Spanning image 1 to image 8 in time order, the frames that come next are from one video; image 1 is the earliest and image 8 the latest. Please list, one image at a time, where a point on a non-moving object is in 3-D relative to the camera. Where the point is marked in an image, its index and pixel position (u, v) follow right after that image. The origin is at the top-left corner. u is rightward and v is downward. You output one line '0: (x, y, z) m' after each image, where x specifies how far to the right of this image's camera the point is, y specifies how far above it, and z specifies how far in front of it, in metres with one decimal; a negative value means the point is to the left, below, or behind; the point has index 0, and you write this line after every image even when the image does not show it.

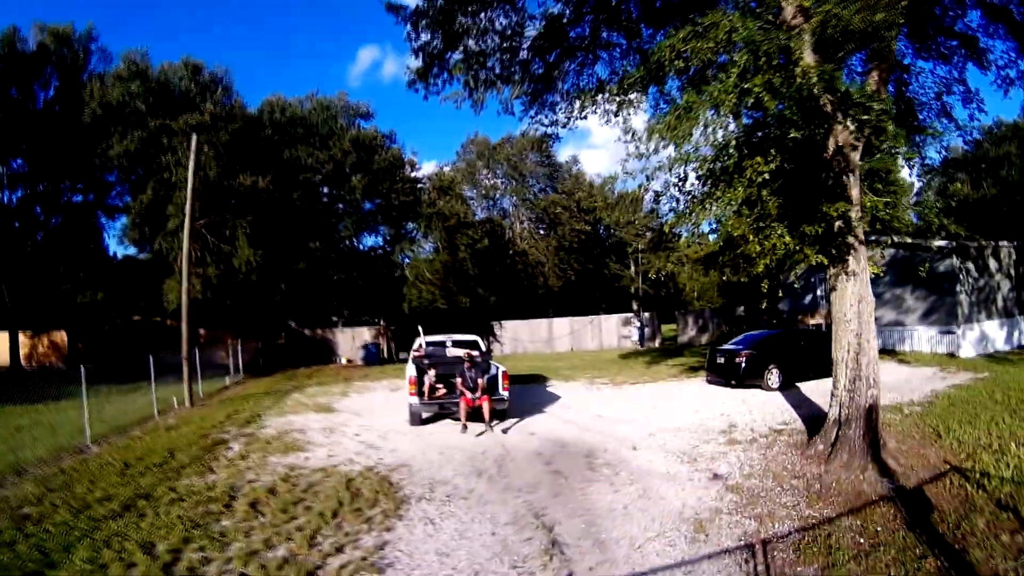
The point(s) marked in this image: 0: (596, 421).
0: (+0.9, -1.4, +11.1) m
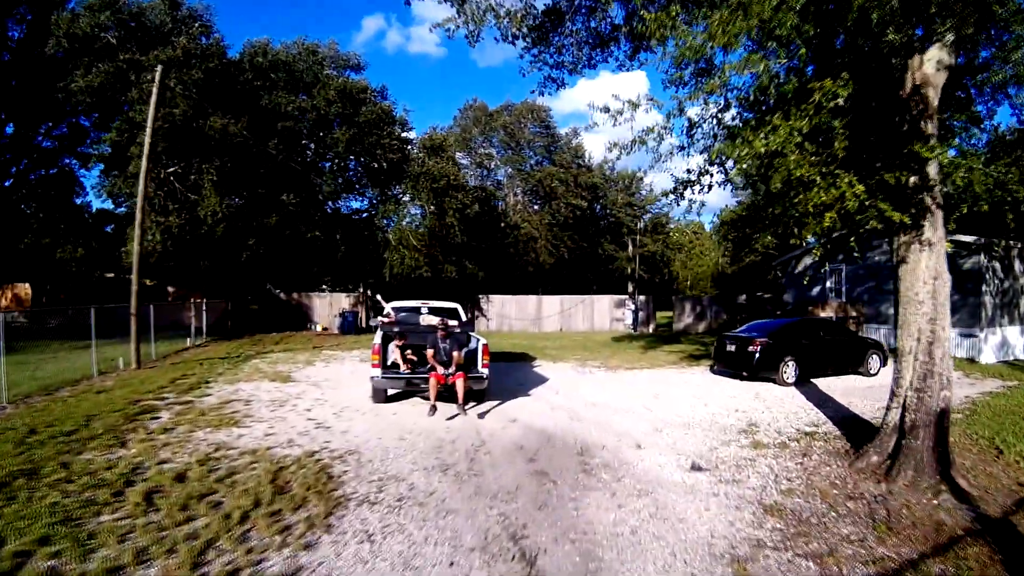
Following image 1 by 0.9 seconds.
0: (+0.7, -1.1, +9.4) m
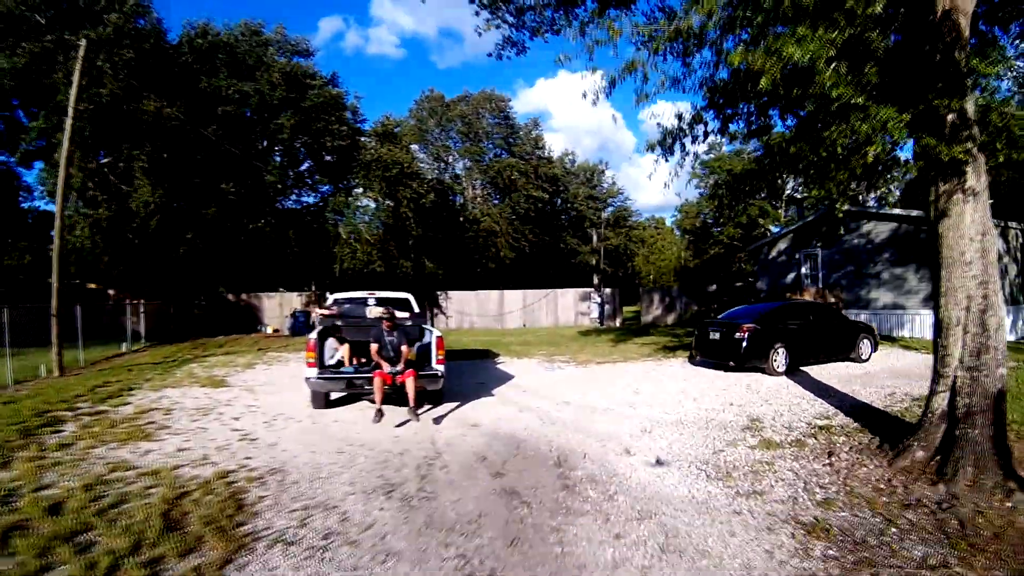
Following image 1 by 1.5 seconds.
0: (+0.4, -0.9, +8.1) m
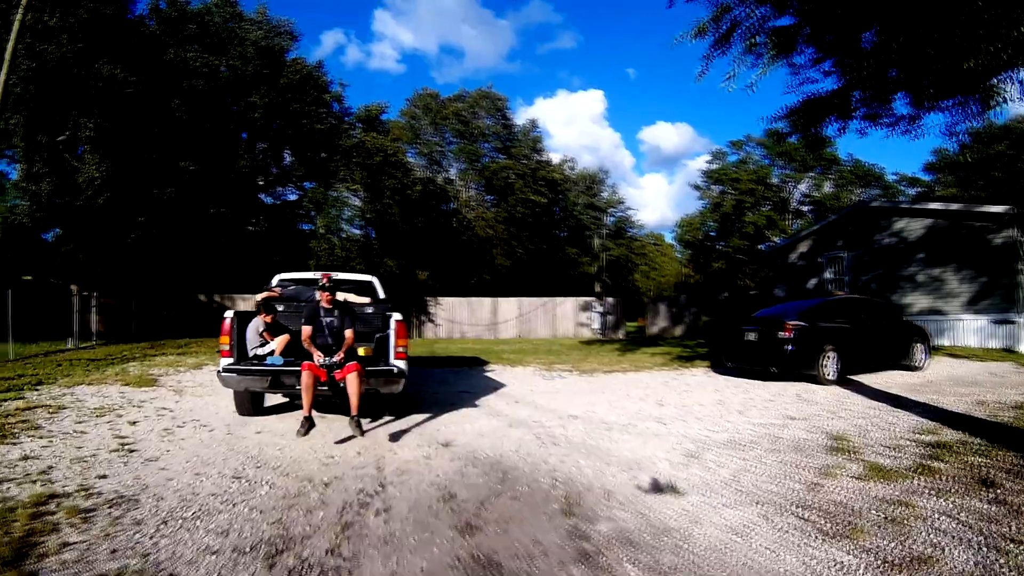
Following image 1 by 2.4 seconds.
0: (+0.4, -0.8, +6.0) m
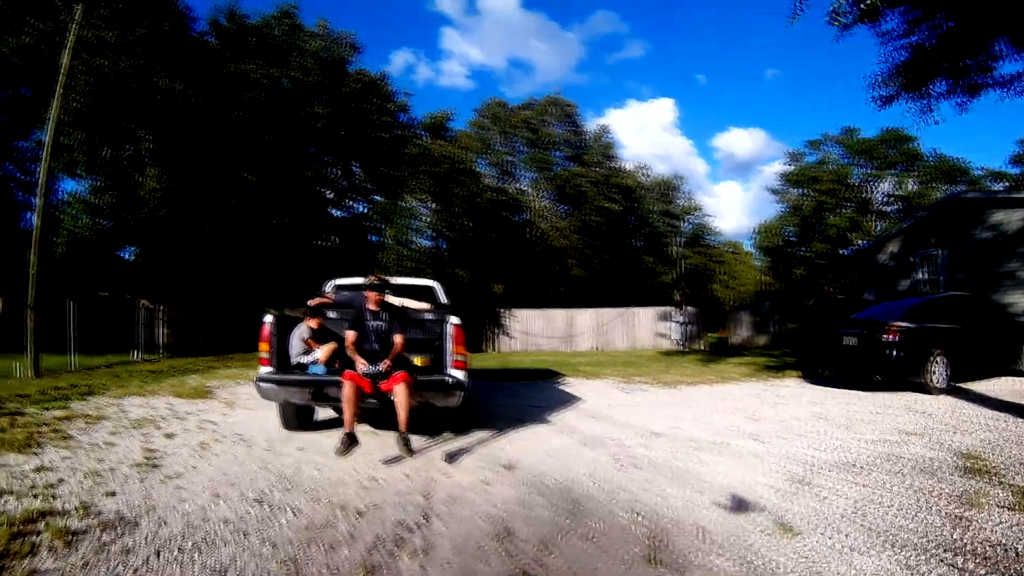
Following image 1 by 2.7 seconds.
0: (+0.7, -0.8, +5.2) m
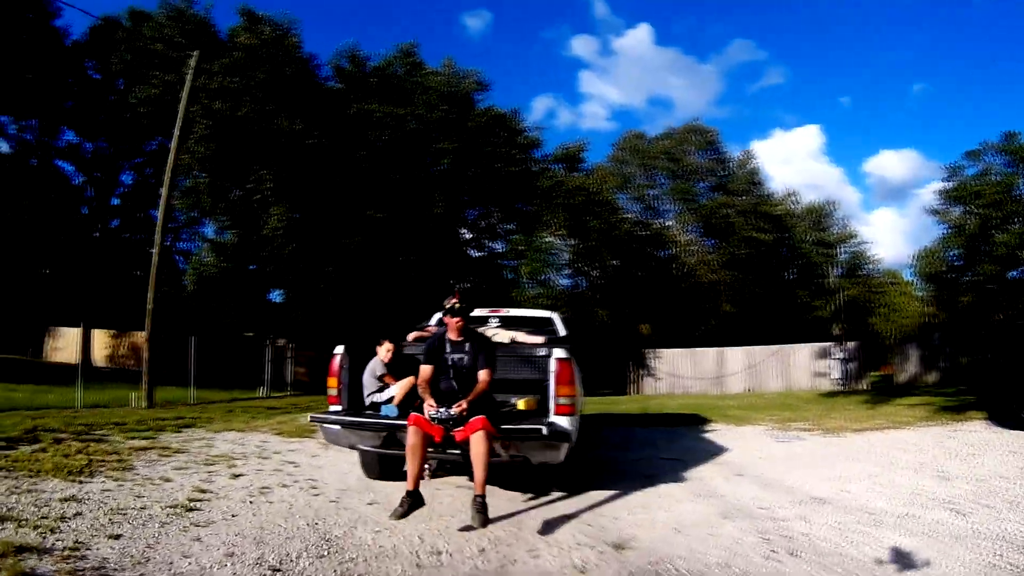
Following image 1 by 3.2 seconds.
0: (+1.2, -0.8, +4.0) m
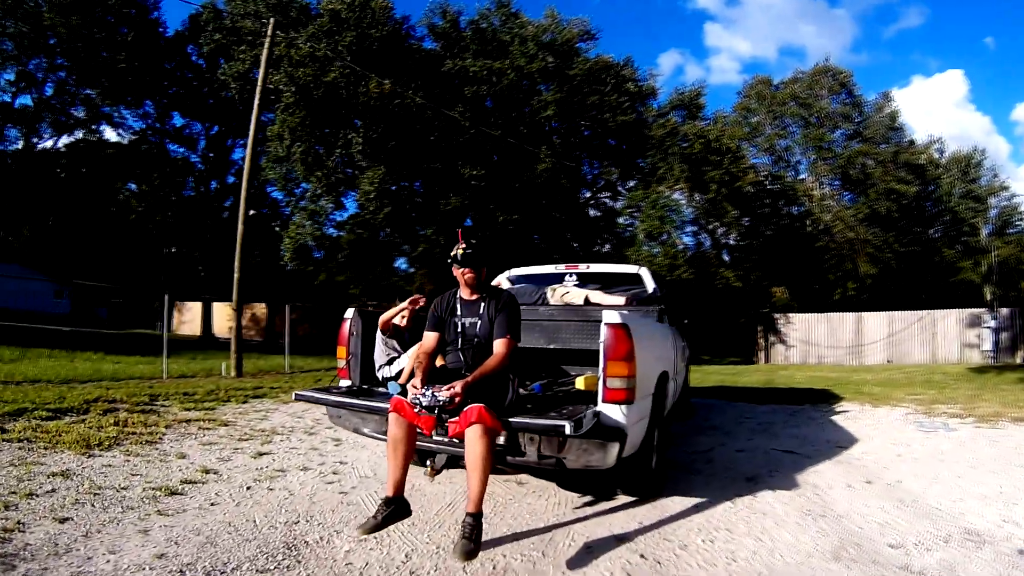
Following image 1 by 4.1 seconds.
0: (+1.3, -0.7, +2.8) m
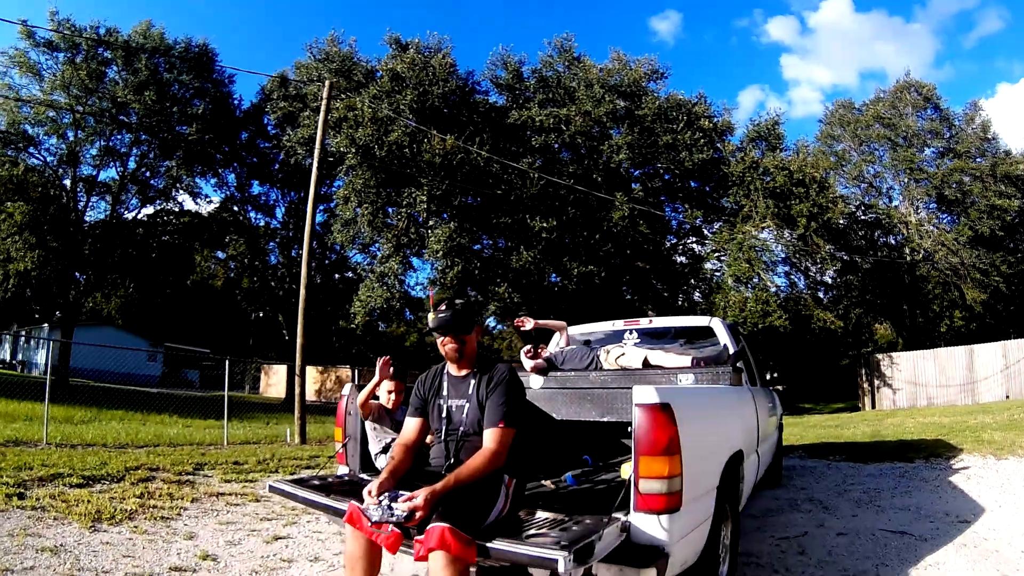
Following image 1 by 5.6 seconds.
0: (+1.3, -0.7, +2.0) m
